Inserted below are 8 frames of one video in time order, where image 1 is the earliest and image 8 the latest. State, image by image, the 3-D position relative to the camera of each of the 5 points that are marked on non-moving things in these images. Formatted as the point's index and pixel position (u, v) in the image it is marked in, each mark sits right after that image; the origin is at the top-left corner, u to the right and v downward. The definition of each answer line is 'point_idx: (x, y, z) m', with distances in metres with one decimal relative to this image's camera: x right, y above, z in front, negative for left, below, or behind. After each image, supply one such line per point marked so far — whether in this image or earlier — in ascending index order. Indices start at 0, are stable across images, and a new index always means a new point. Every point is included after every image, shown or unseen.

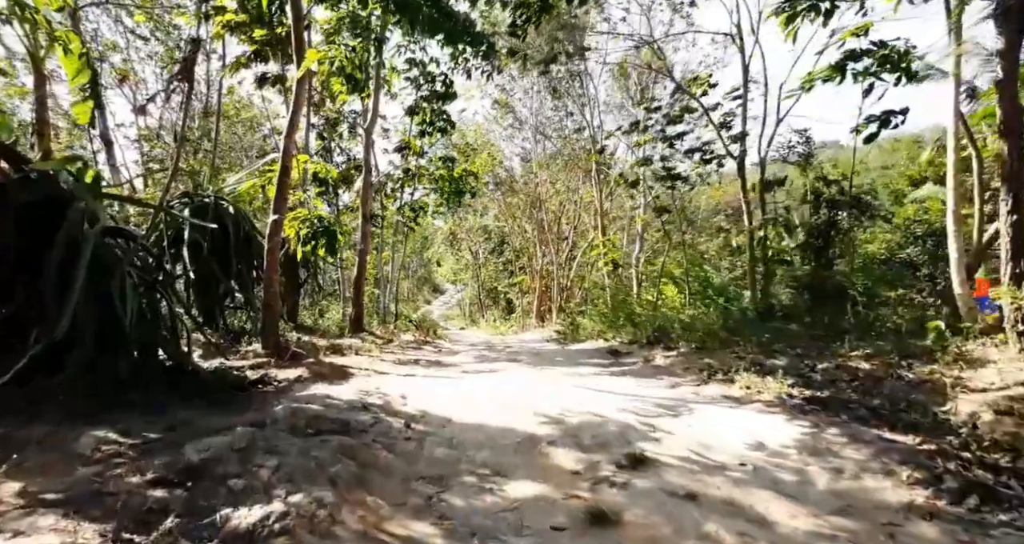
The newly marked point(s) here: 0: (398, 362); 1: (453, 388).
0: (-1.3, -1.1, +6.7) m
1: (-0.5, -1.0, +5.1) m
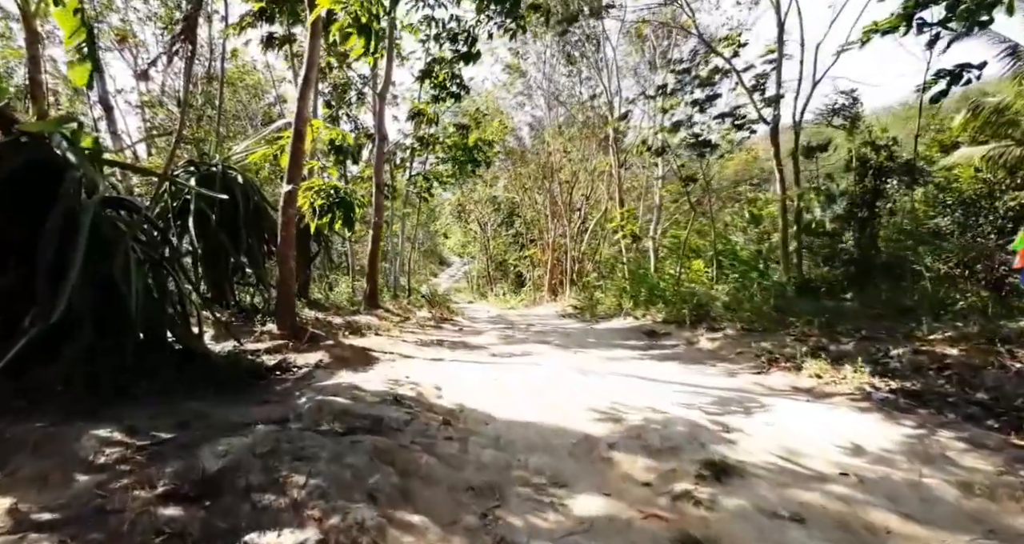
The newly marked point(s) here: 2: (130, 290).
0: (-1.0, -0.8, +6.3) m
1: (-0.2, -0.8, +4.7) m
2: (-2.6, -0.1, +3.9) m
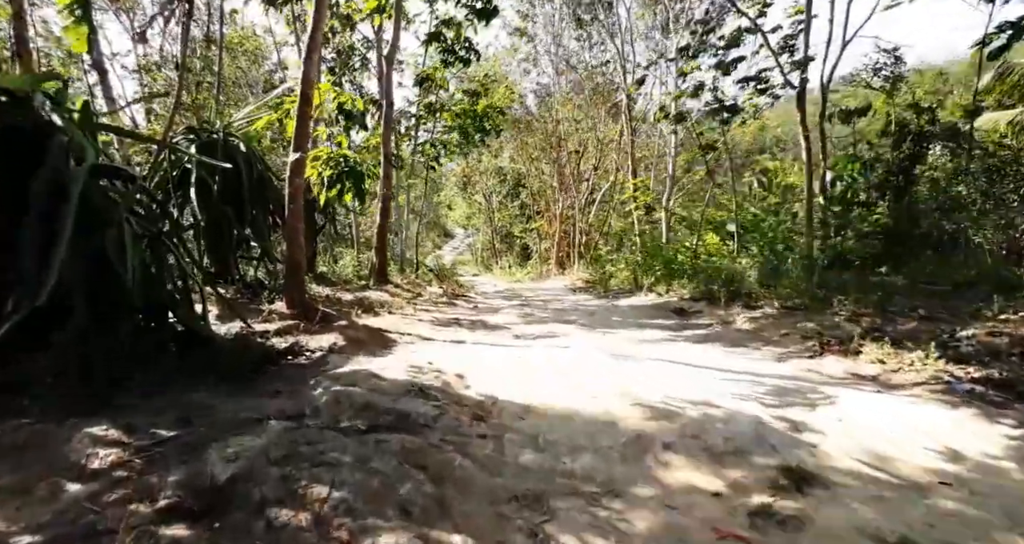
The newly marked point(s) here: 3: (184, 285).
0: (-0.7, -0.5, +6.0) m
1: (0.0, -0.7, +4.4) m
2: (-2.3, 0.0, +3.5) m
3: (-2.4, -0.1, +4.3) m
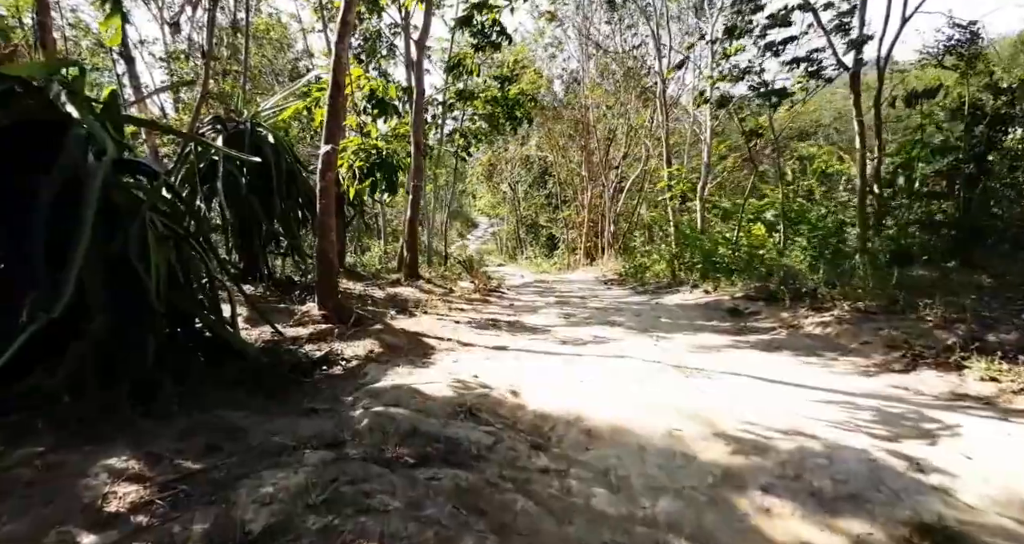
0: (-0.3, -0.5, +5.6) m
1: (+0.4, -0.7, +4.0) m
2: (-2.0, 0.0, +3.2) m
3: (-2.1, -0.1, +4.0) m
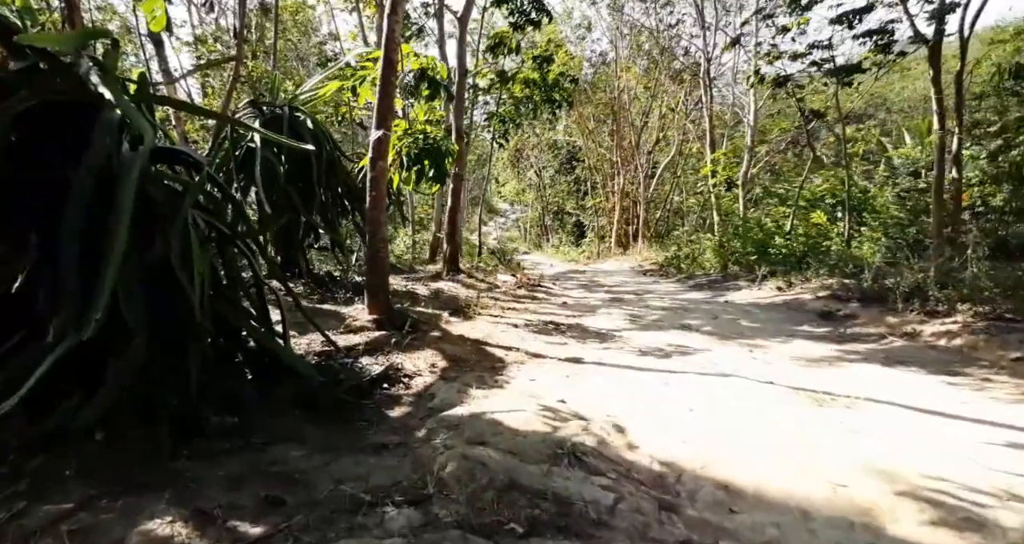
0: (+0.3, -0.5, +5.1) m
1: (+0.9, -0.7, +3.4) m
2: (-1.5, 0.0, +2.7) m
3: (-1.5, -0.1, +3.5) m
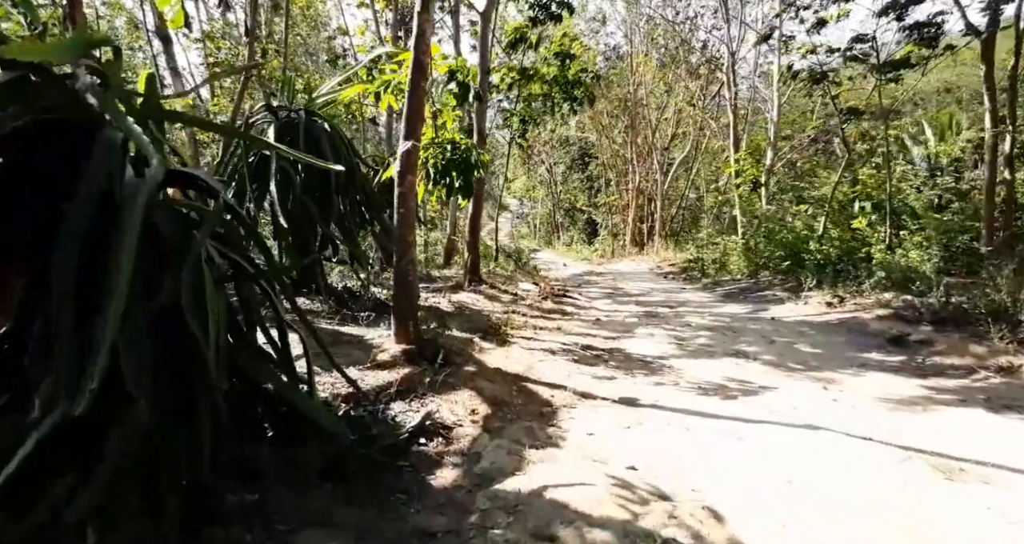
0: (+0.6, -0.7, +4.6) m
1: (+1.2, -0.9, +2.9) m
2: (-1.2, -0.3, +2.3) m
3: (-1.2, -0.3, +3.1) m
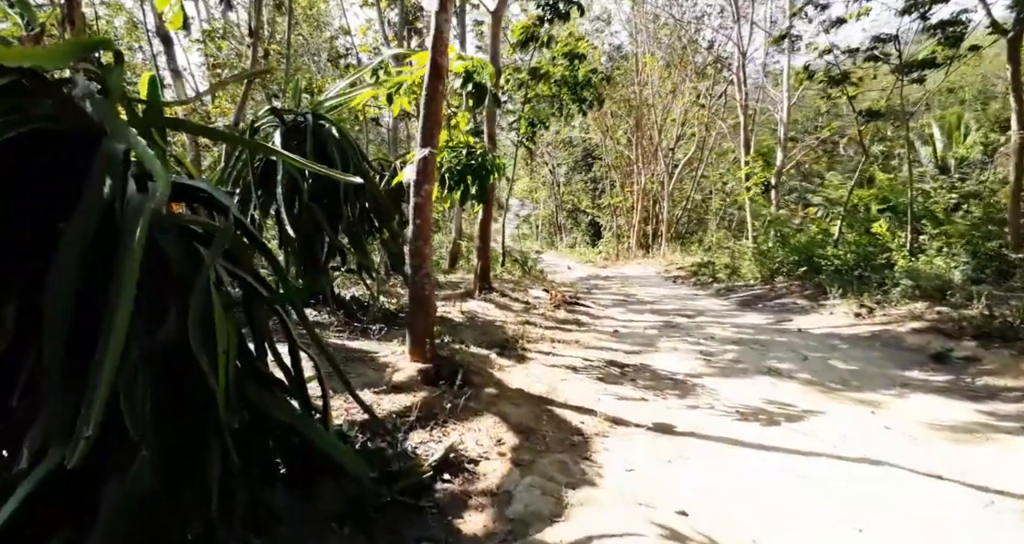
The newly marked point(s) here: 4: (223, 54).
0: (+0.7, -0.8, +4.3) m
1: (+1.4, -1.0, +2.7) m
2: (-1.1, -0.4, +2.0) m
3: (-1.1, -0.4, +2.8) m
4: (-4.9, +3.6, +9.9) m
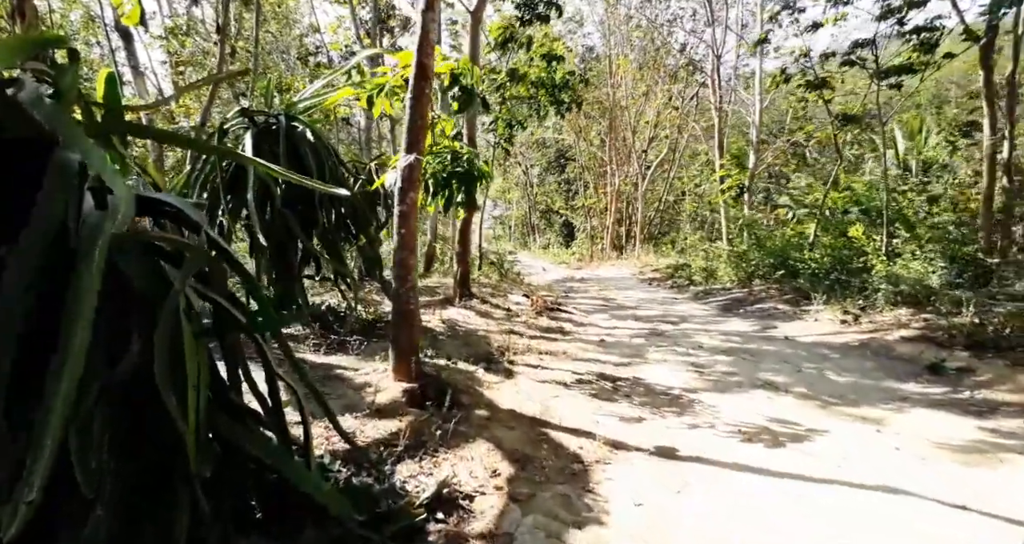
0: (+0.7, -0.9, +4.2) m
1: (+1.4, -1.1, +2.5) m
2: (-1.0, -0.5, +1.7) m
3: (-1.1, -0.5, +2.5) m
4: (-5.2, +3.5, +9.4) m
